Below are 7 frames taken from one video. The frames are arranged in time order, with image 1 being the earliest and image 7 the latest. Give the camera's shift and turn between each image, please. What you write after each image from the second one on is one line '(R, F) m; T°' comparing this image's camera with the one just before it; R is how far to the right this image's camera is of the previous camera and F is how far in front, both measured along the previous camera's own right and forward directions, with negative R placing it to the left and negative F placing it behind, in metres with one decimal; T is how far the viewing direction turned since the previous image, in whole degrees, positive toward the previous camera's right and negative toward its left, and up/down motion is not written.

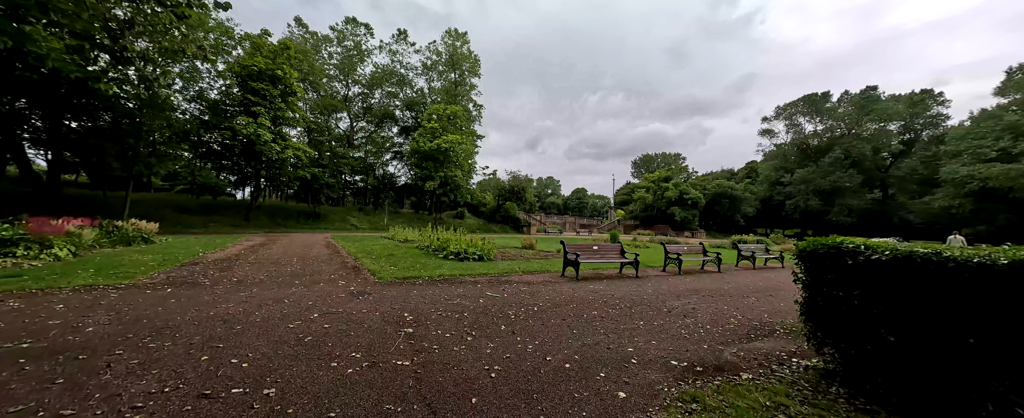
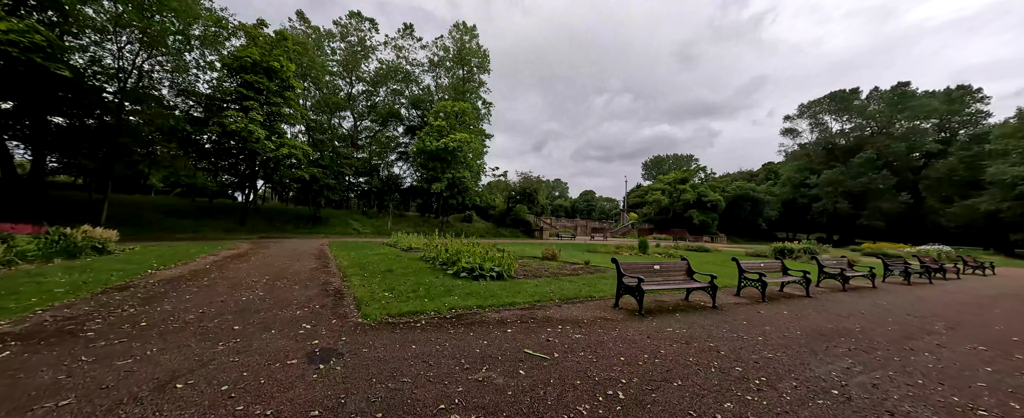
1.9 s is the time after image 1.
(-0.5, +1.9) m; -1°
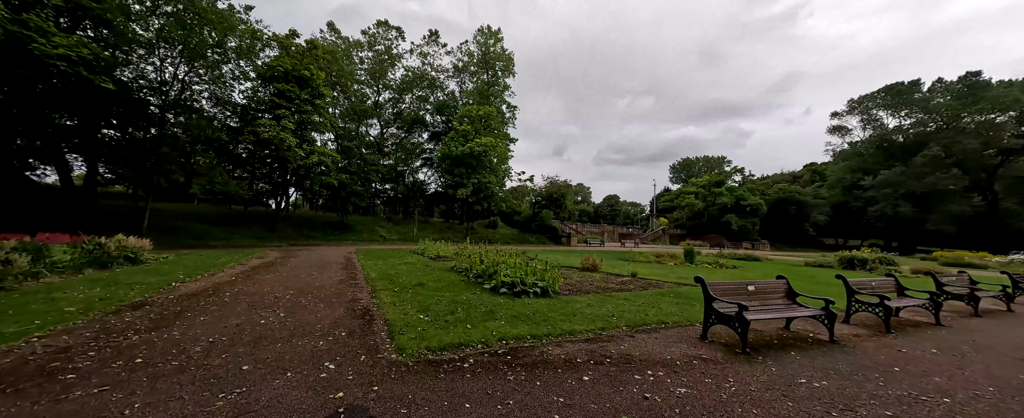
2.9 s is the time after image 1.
(-0.5, +0.9) m; -4°
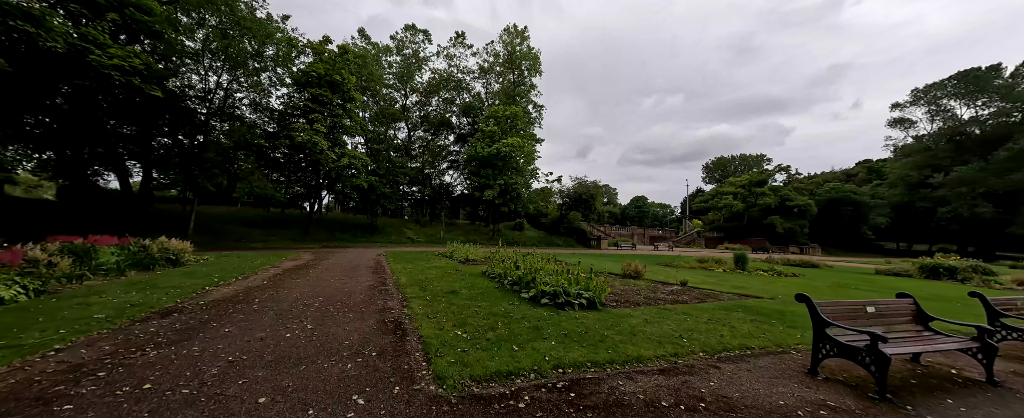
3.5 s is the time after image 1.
(-0.3, +0.6) m; -4°
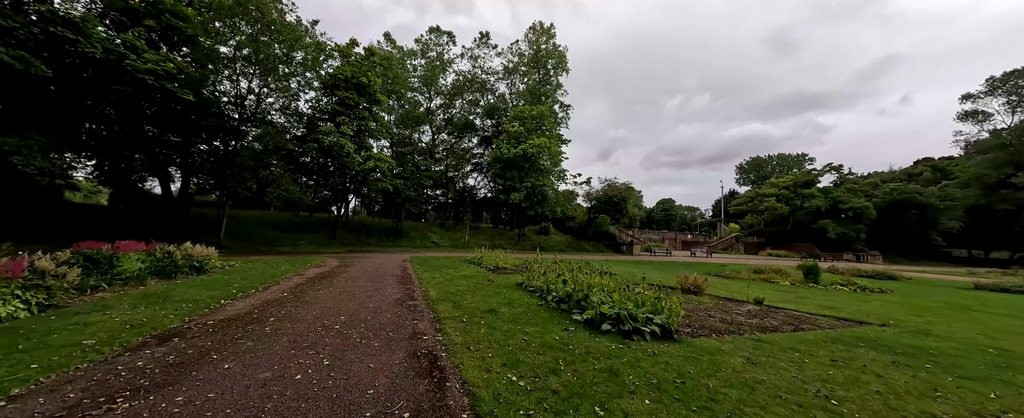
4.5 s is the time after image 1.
(-0.5, +1.0) m; -4°
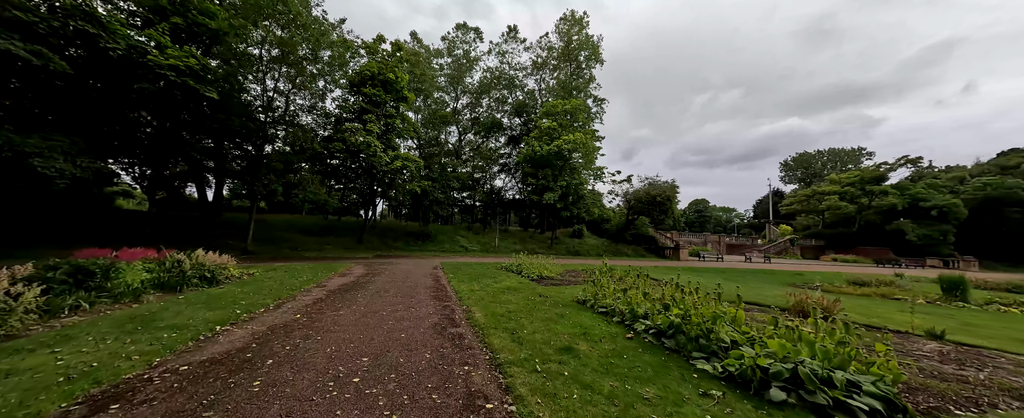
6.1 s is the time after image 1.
(-0.8, +1.7) m; -4°
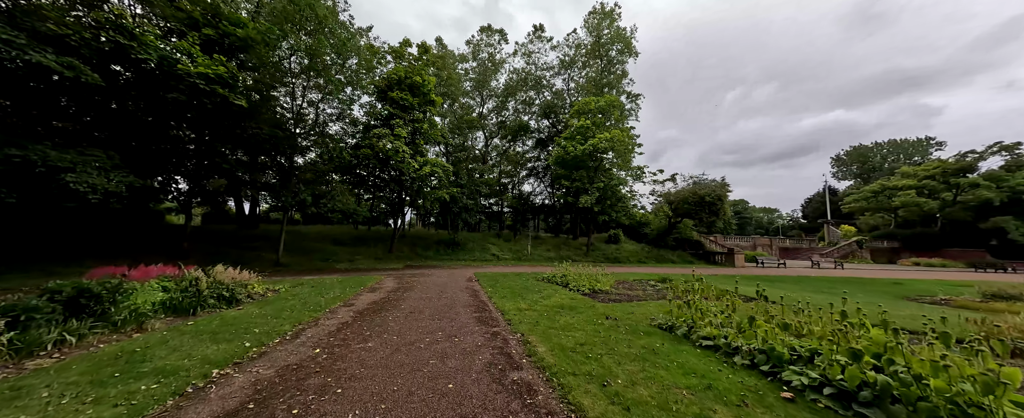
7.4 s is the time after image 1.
(-0.7, +1.3) m; -4°
